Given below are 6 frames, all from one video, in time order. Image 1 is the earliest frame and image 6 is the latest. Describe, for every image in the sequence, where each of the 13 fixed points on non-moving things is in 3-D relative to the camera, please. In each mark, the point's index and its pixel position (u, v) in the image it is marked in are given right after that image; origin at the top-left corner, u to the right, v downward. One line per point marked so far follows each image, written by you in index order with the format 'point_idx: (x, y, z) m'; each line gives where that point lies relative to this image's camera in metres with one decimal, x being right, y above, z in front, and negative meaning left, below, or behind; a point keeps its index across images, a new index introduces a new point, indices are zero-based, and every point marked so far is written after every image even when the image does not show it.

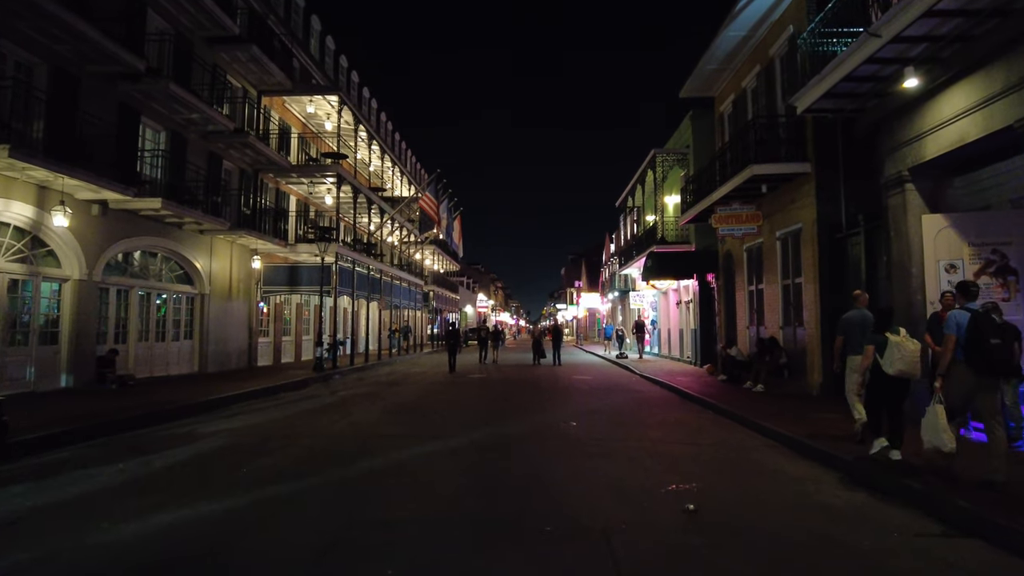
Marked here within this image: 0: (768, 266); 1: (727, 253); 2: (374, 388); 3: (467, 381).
0: (+6.1, +0.5, +15.8) m
1: (+6.2, +1.0, +18.8) m
2: (-3.6, -2.6, +16.7) m
3: (-1.2, -2.6, +18.3) m
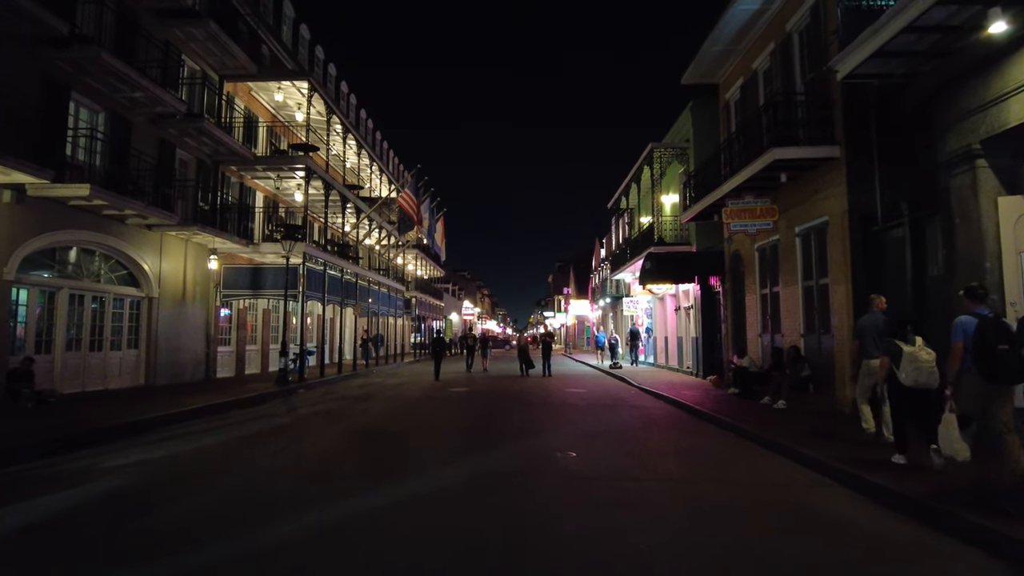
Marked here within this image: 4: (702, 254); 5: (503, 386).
0: (+5.8, +0.4, +14.1) m
1: (+5.8, +0.9, +17.1) m
2: (-3.9, -2.6, +14.7) m
3: (-1.6, -2.7, +16.4) m
4: (+5.4, +1.0, +19.2) m
5: (-0.2, -2.8, +18.7) m
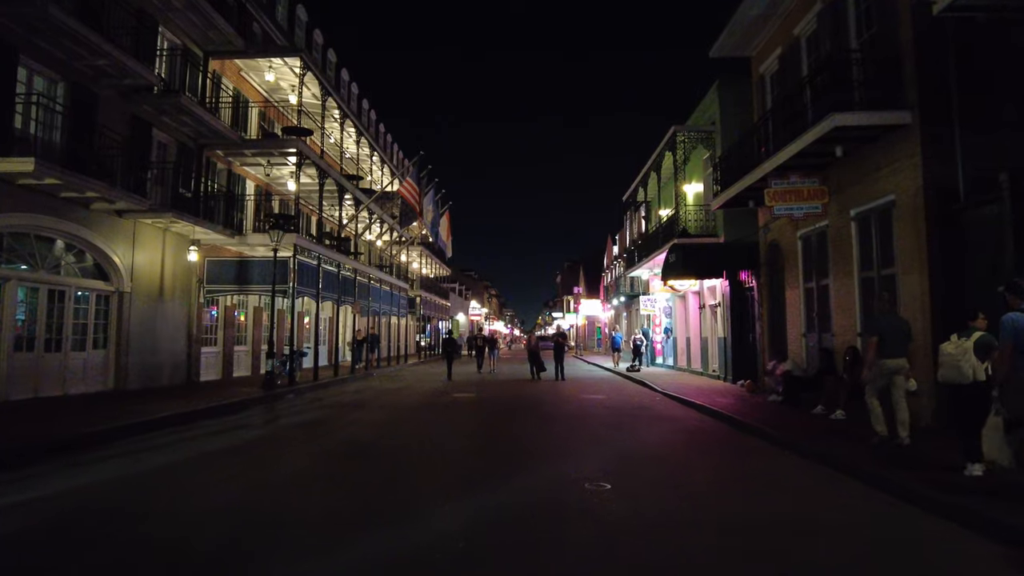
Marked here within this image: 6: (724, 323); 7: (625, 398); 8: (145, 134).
0: (+6.1, +0.6, +12.3) m
1: (+6.1, +1.0, +15.3) m
2: (-3.6, -2.5, +13.0) m
3: (-1.3, -2.6, +14.7) m
4: (+5.7, +1.1, +17.4) m
5: (0.0, -2.7, +16.9) m
6: (+6.2, -1.0, +19.2) m
7: (+2.6, -2.5, +14.8) m
8: (-8.5, +3.5, +15.2) m
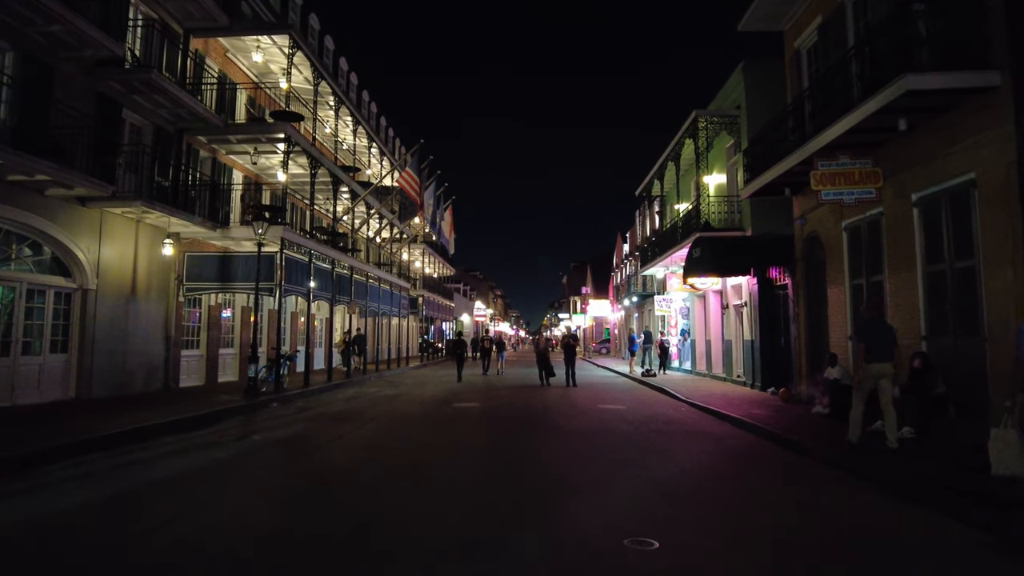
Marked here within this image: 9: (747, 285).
0: (+6.2, +0.6, +10.7) m
1: (+6.2, +1.1, +13.7) m
2: (-3.5, -2.4, +11.5) m
3: (-1.2, -2.5, +13.2) m
4: (+5.9, +1.2, +15.8) m
5: (+0.2, -2.6, +15.4) m
6: (+6.4, -1.0, +17.6) m
7: (+2.7, -2.4, +13.3) m
8: (-8.3, +3.6, +13.7) m
9: (+6.4, +0.1, +18.0) m
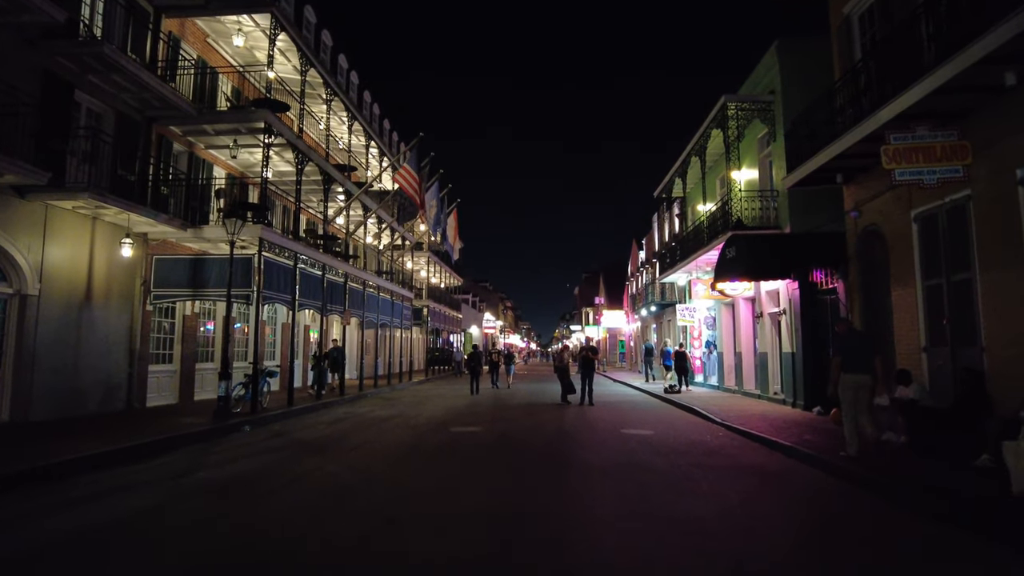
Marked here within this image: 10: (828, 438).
0: (+6.3, +0.6, +8.7) m
1: (+6.4, +1.0, +11.7) m
2: (-3.4, -2.5, +9.6) m
3: (-1.1, -2.6, +11.2) m
4: (+6.0, +1.1, +13.8) m
5: (+0.4, -2.7, +13.4) m
6: (+6.6, -1.1, +15.5) m
7: (+2.9, -2.5, +11.2) m
8: (-8.2, +3.5, +12.0) m
9: (+6.6, 0.0, +16.0) m
10: (+5.2, -2.5, +10.8) m
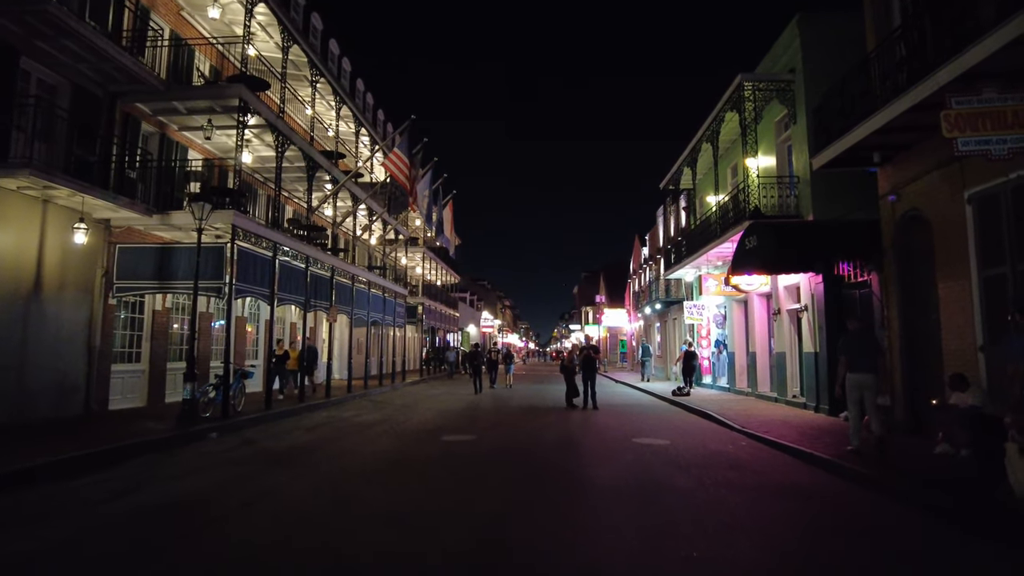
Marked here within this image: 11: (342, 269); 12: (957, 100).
0: (+6.3, +0.8, +7.4) m
1: (+6.3, +1.1, +10.4) m
2: (-3.4, -2.3, +8.3) m
3: (-1.1, -2.4, +9.9) m
4: (+6.0, +1.2, +12.6) m
5: (+0.3, -2.6, +12.1) m
6: (+6.5, -1.0, +14.3) m
7: (+2.8, -2.4, +10.0) m
8: (-8.2, +3.6, +10.7) m
9: (+6.6, +0.1, +14.7) m
10: (+5.2, -2.3, +9.5) m
11: (-5.1, +0.6, +19.7) m
12: (+5.1, +2.2, +7.5) m
